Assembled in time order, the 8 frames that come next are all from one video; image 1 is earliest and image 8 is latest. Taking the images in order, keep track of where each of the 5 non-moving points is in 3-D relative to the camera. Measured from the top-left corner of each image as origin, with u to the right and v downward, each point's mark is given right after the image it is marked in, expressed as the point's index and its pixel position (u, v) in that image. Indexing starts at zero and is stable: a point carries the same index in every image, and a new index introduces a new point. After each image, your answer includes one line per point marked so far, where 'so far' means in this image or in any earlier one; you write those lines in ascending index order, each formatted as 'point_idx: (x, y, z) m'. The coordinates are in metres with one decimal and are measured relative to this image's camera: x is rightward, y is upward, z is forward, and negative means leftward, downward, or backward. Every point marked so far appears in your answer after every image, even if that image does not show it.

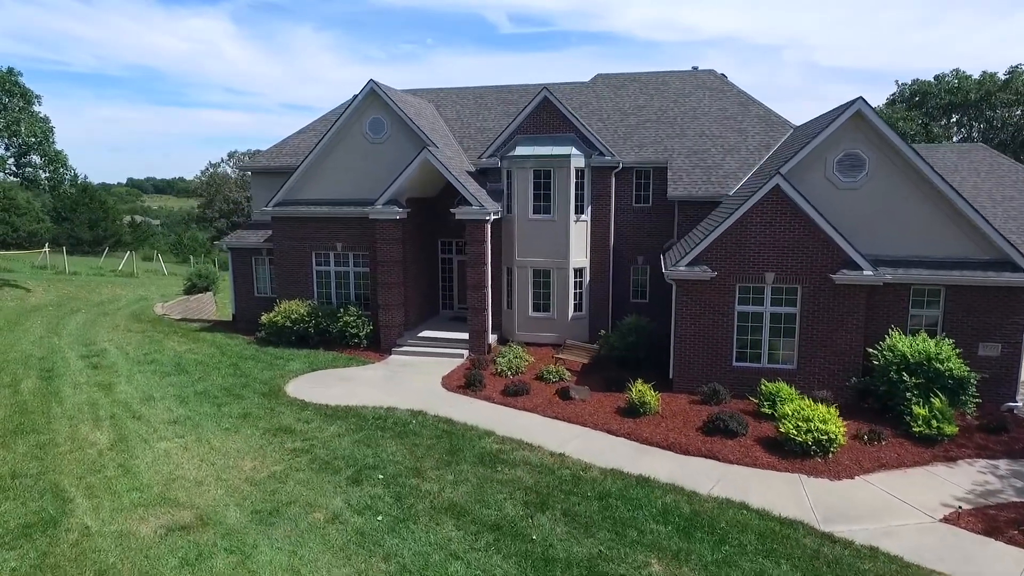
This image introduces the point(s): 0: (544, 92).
0: (+1.0, +6.2, +19.4) m
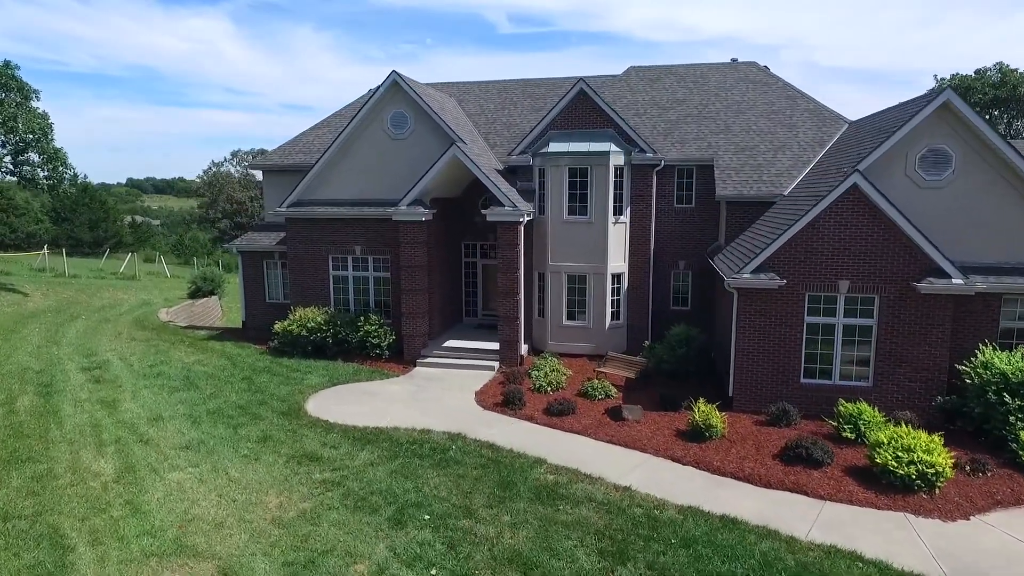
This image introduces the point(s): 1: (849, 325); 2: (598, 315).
0: (+2.0, +6.0, +18.1) m
1: (+7.2, -0.8, +13.1) m
2: (+2.6, -0.8, +18.5) m
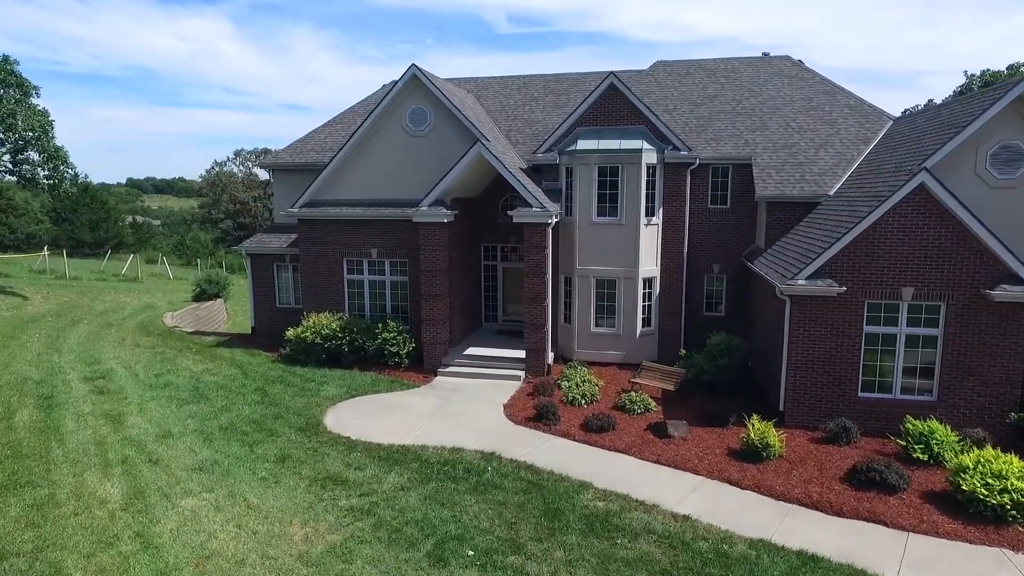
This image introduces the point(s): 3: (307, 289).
0: (+2.7, +5.8, +17.1) m
1: (+7.9, -0.9, +12.2) m
2: (+3.3, -1.0, +17.5) m
3: (-6.5, 0.0, +19.6) m
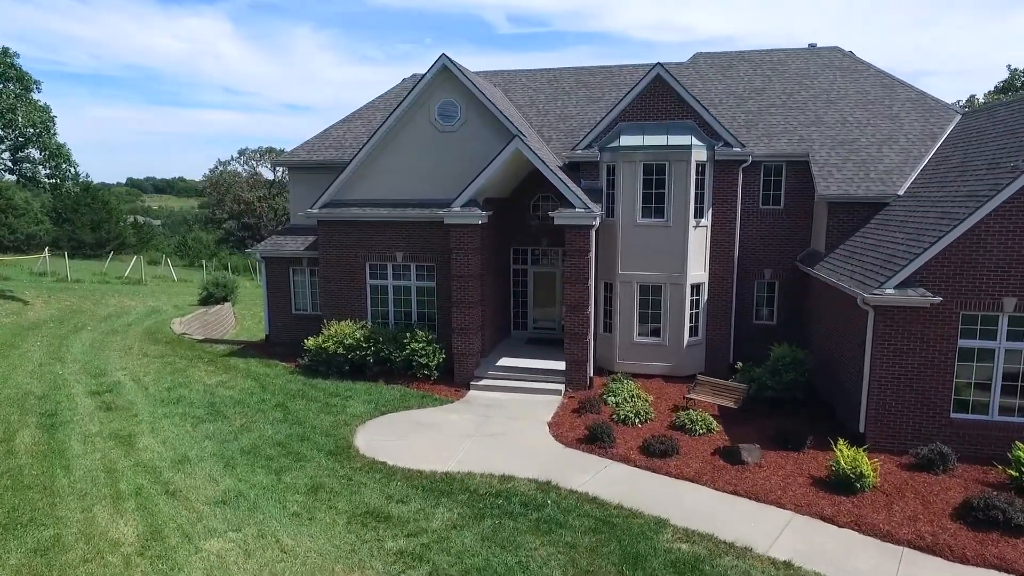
0: (+3.7, +5.7, +15.9) m
1: (+8.9, -1.1, +11.0) m
2: (+4.3, -1.1, +16.3) m
3: (-5.5, -0.2, +18.3) m
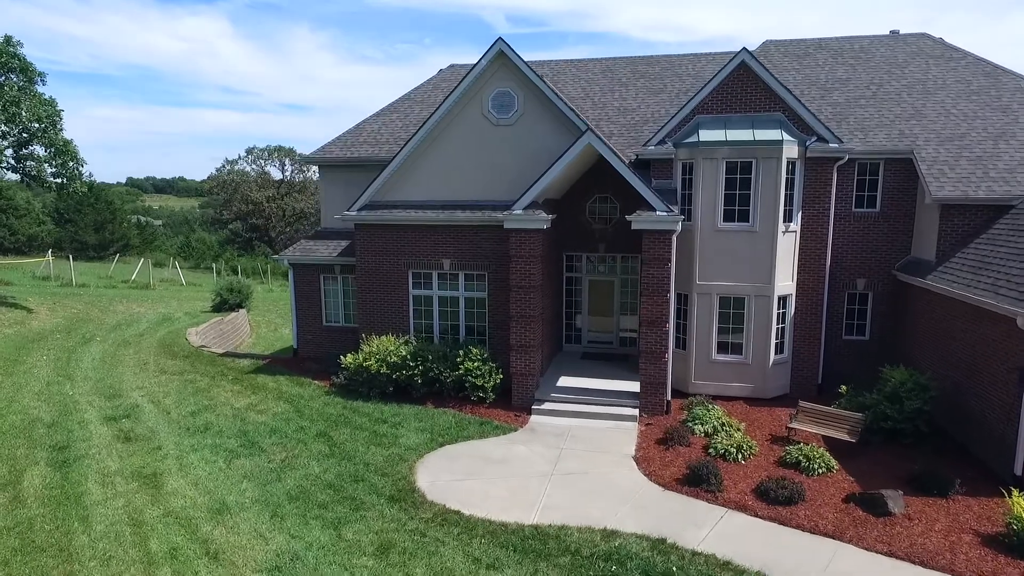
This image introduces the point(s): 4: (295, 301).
0: (+5.3, +5.4, +14.2) m
1: (+10.5, -1.4, +9.2) m
2: (+5.9, -1.4, +14.6) m
3: (-4.0, -0.5, +16.6) m
4: (-6.4, -0.4, +18.3) m
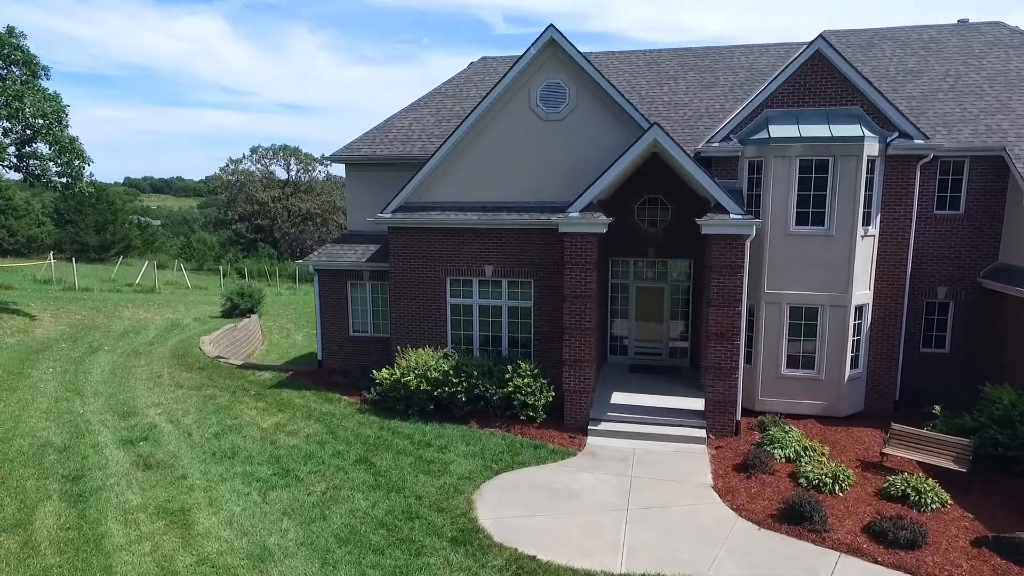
0: (+6.4, +5.2, +13.0) m
1: (+11.6, -1.6, +8.1) m
2: (+7.0, -1.6, +13.4) m
3: (-2.8, -0.7, +15.4) m
4: (-5.3, -0.6, +17.0) m
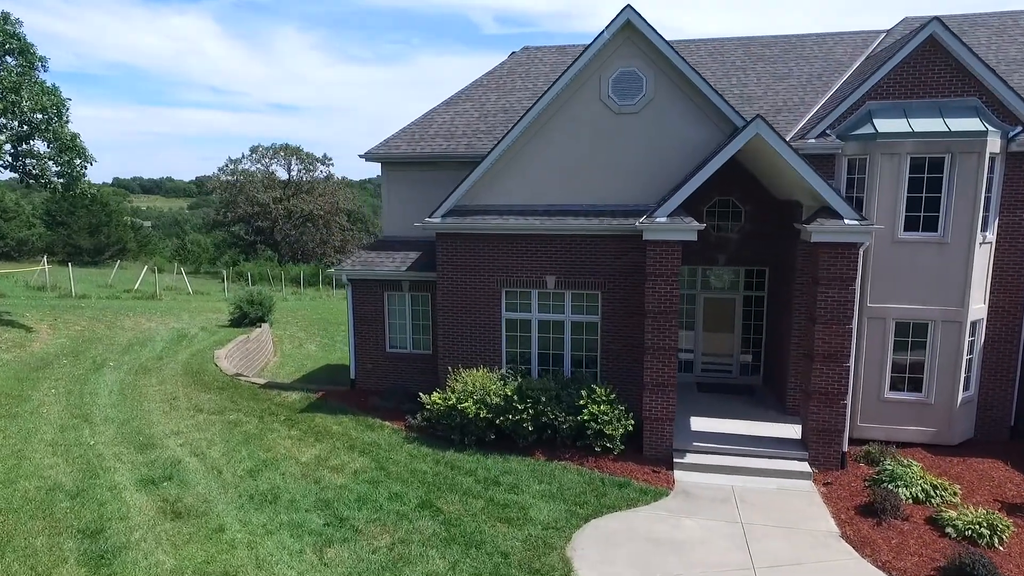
0: (+7.8, +4.9, +11.5) m
1: (+13.1, -1.8, +6.7) m
2: (+8.4, -1.9, +11.9) m
3: (-1.5, -1.0, +13.8) m
4: (-3.9, -0.9, +15.4) m
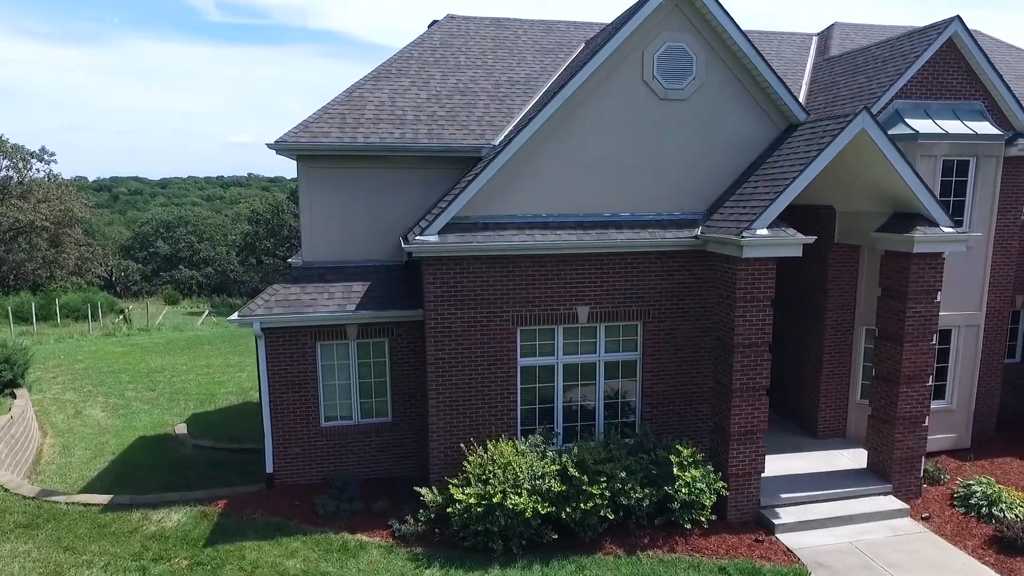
0: (+8.0, +4.8, +11.2) m
1: (+15.1, -1.5, +8.8) m
2: (+8.8, -2.0, +11.9) m
3: (-1.1, -1.7, +9.8) m
4: (-4.0, -1.8, +10.4) m
